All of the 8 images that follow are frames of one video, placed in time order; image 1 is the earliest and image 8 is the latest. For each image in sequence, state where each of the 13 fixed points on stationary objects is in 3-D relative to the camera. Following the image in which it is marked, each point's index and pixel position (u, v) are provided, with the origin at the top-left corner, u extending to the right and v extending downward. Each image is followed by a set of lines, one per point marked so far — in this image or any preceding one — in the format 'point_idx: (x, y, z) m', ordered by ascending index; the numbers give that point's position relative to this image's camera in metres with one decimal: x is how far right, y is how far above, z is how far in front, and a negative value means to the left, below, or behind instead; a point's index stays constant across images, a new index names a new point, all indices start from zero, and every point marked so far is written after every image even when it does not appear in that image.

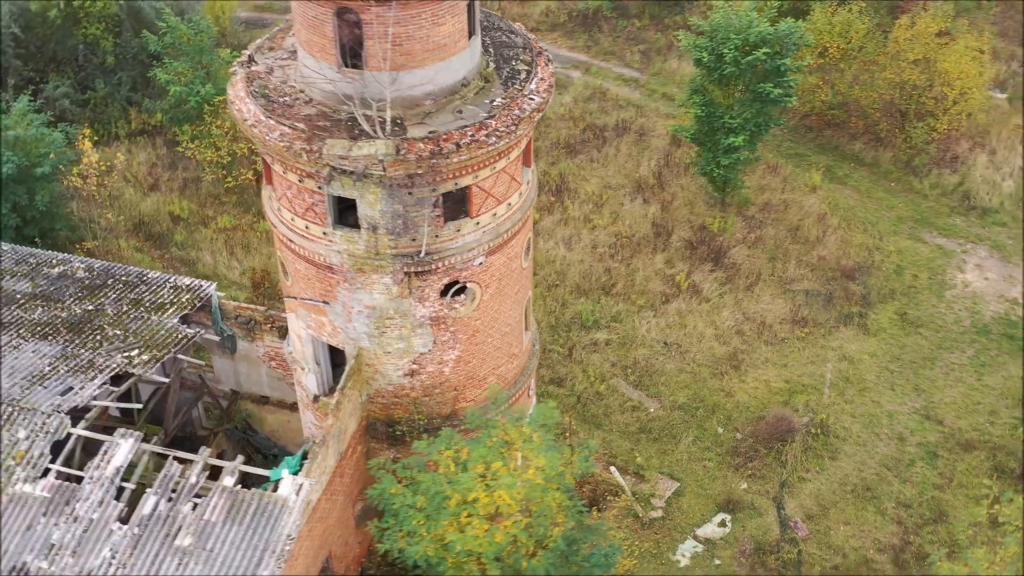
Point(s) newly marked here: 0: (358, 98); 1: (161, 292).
0: (-1.5, +1.8, +11.2) m
1: (-4.5, 0.0, +14.9) m
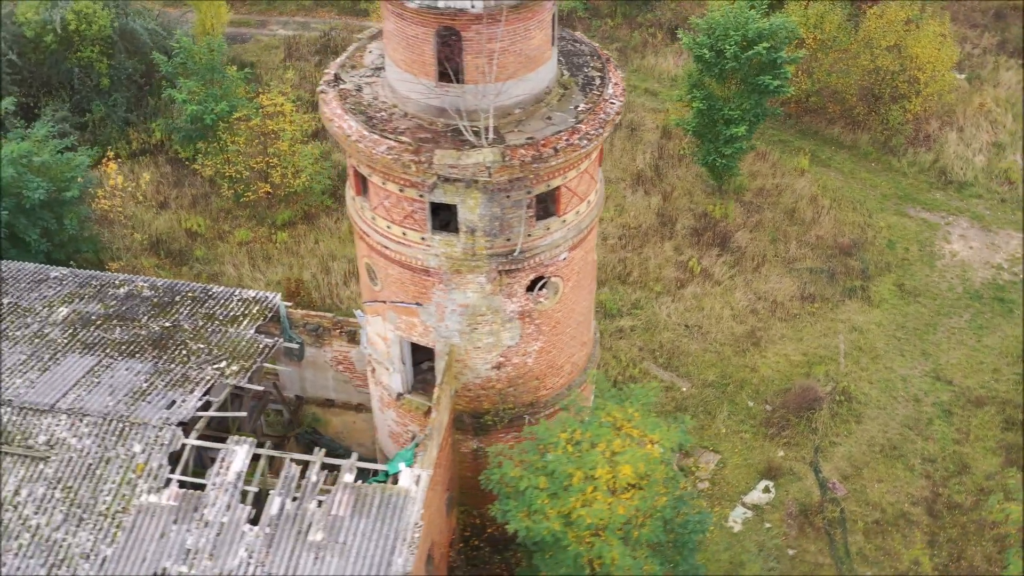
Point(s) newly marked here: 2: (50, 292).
0: (-0.6, +1.8, +11.9) m
1: (-3.7, -0.2, +15.4) m
2: (-6.2, -0.1, +15.4) m
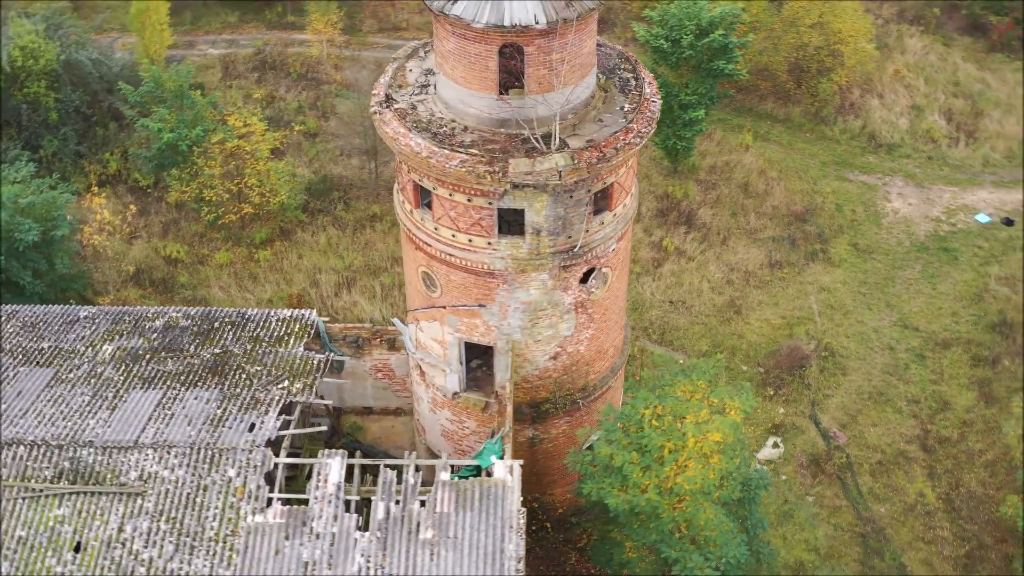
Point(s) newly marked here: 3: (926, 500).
0: (0.0, +1.8, +12.7) m
1: (-3.3, -0.5, +15.8) m
2: (-5.7, -0.6, +15.5) m
3: (+6.2, -3.2, +17.1) m
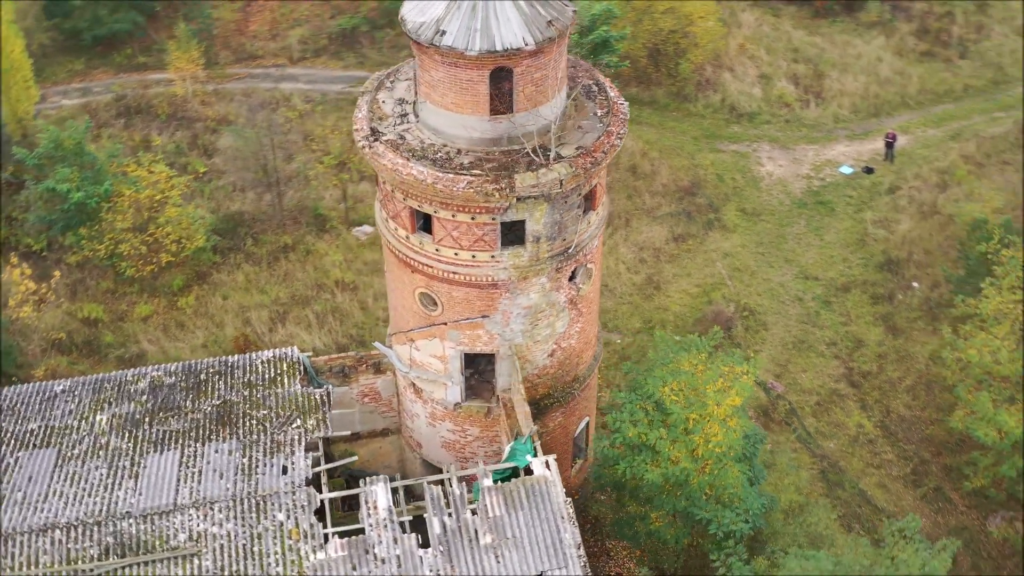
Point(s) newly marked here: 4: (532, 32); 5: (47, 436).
0: (-0.1, +1.8, +13.4) m
1: (-3.5, -1.1, +15.9) m
2: (-5.8, -1.6, +15.1) m
3: (+5.9, -2.3, +18.9) m
4: (+0.2, +2.8, +12.7) m
5: (-5.9, -1.9, +14.5) m
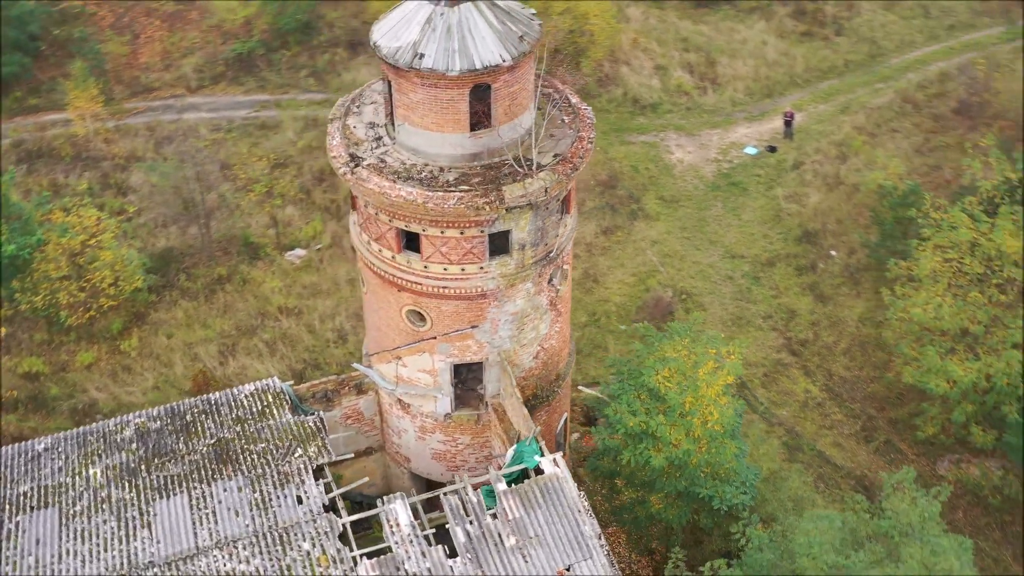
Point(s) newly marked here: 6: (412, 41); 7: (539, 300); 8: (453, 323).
0: (-0.3, +1.6, +13.8) m
1: (-3.7, -1.6, +15.8) m
2: (-5.8, -2.3, +14.8) m
3: (+5.3, -1.9, +20.1) m
4: (-0.1, +2.7, +13.2) m
5: (-5.8, -2.6, +14.2) m
6: (-1.2, +2.8, +13.1) m
7: (+0.4, -0.2, +15.1) m
8: (-0.8, -0.4, +14.7) m
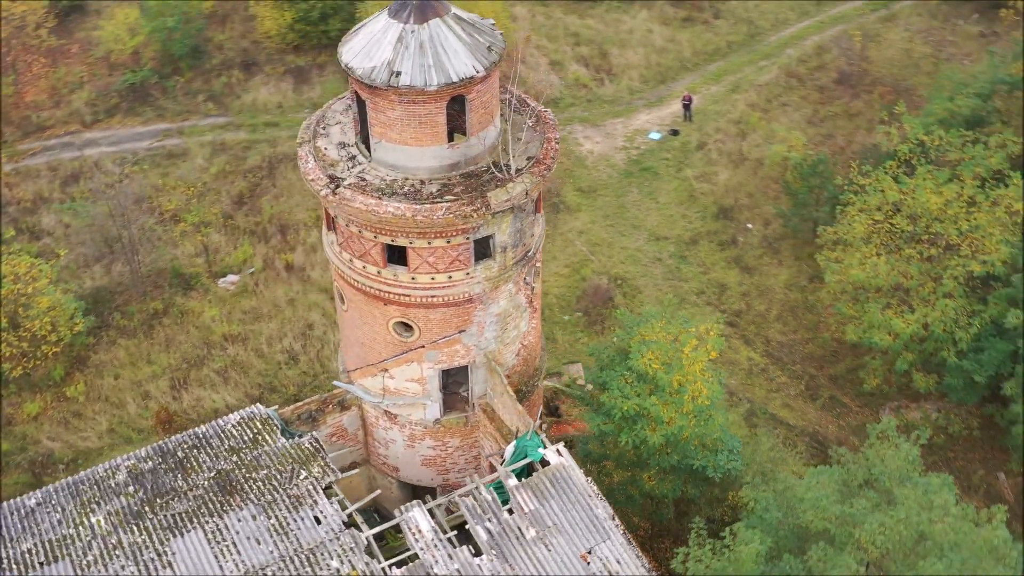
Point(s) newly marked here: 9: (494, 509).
0: (-0.6, +1.6, +14.2) m
1: (-3.8, -2.0, +15.8) m
2: (-5.8, -2.9, +14.6) m
3: (+4.5, -1.3, +21.1) m
4: (-0.4, +2.7, +13.6) m
5: (-5.6, -3.2, +14.0) m
6: (-1.5, +2.7, +13.4) m
7: (+0.1, -0.2, +15.6) m
8: (-0.9, -0.5, +15.1) m
9: (-0.2, -2.7, +14.1) m
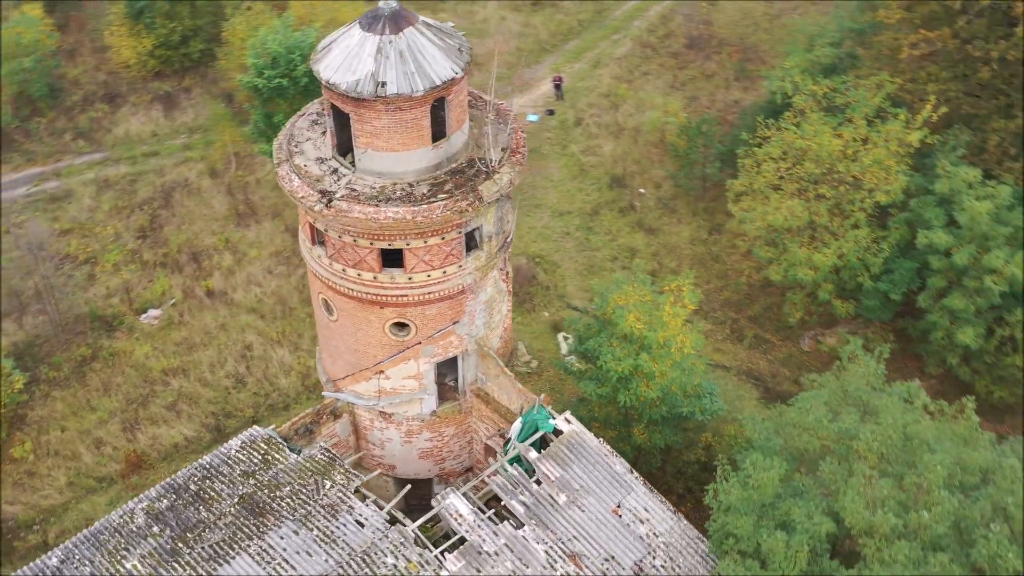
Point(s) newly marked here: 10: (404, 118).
0: (-0.8, +1.7, +14.8) m
1: (-3.8, -2.4, +16.0) m
2: (-5.3, -3.5, +14.4) m
3: (+3.4, -0.5, +22.6) m
4: (-0.7, +2.8, +14.3) m
5: (-5.0, -3.8, +13.9) m
6: (-1.7, +2.6, +13.8) m
7: (-0.2, 0.0, +16.3) m
8: (-1.0, -0.5, +15.7) m
9: (+0.1, -2.5, +14.9) m
10: (-1.3, +2.1, +14.1) m
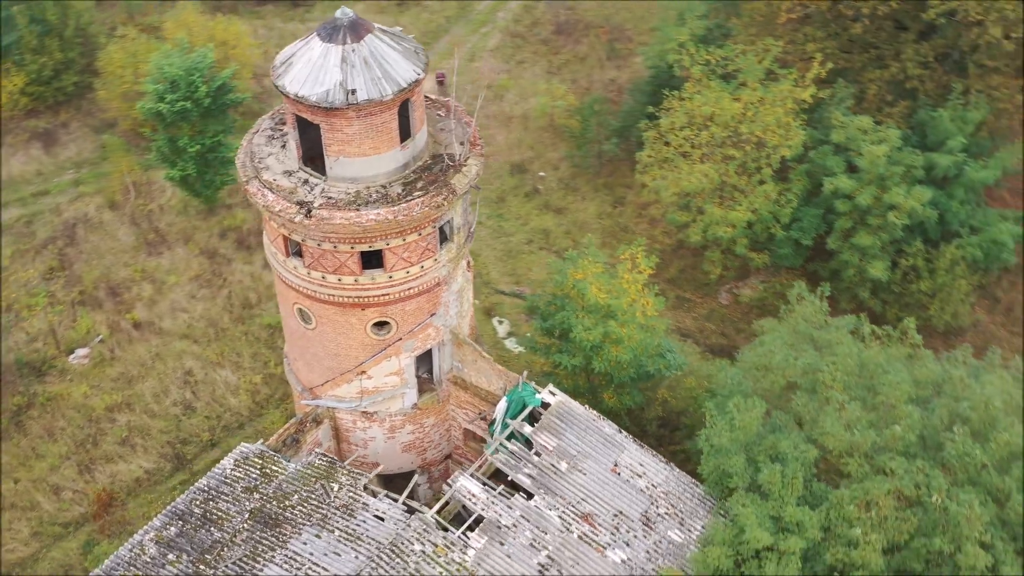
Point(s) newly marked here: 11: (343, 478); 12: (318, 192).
0: (-1.3, +1.7, +15.4) m
1: (-3.9, -2.6, +16.1) m
2: (-5.0, -4.0, +14.4) m
3: (+1.9, +0.1, +23.7) m
4: (-1.3, +2.9, +14.8) m
5: (-4.6, -4.2, +13.9) m
6: (-2.2, +2.6, +14.3) m
7: (-0.7, +0.2, +17.0) m
8: (-1.4, -0.4, +16.2) m
9: (+0.2, -2.3, +15.7) m
10: (-1.8, +2.1, +14.6) m
11: (-2.3, -2.6, +15.7) m
12: (-2.5, +1.2, +15.0) m
